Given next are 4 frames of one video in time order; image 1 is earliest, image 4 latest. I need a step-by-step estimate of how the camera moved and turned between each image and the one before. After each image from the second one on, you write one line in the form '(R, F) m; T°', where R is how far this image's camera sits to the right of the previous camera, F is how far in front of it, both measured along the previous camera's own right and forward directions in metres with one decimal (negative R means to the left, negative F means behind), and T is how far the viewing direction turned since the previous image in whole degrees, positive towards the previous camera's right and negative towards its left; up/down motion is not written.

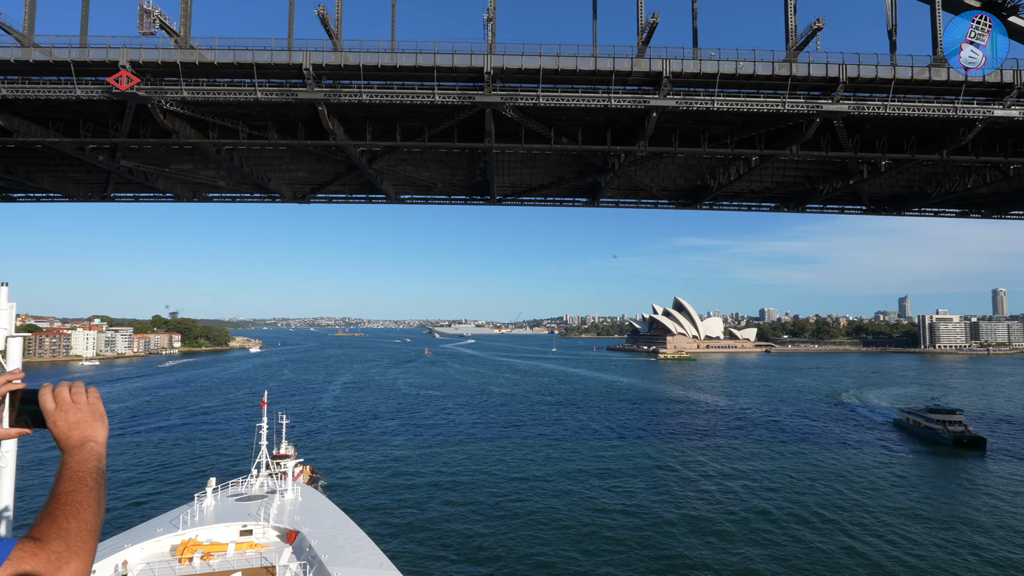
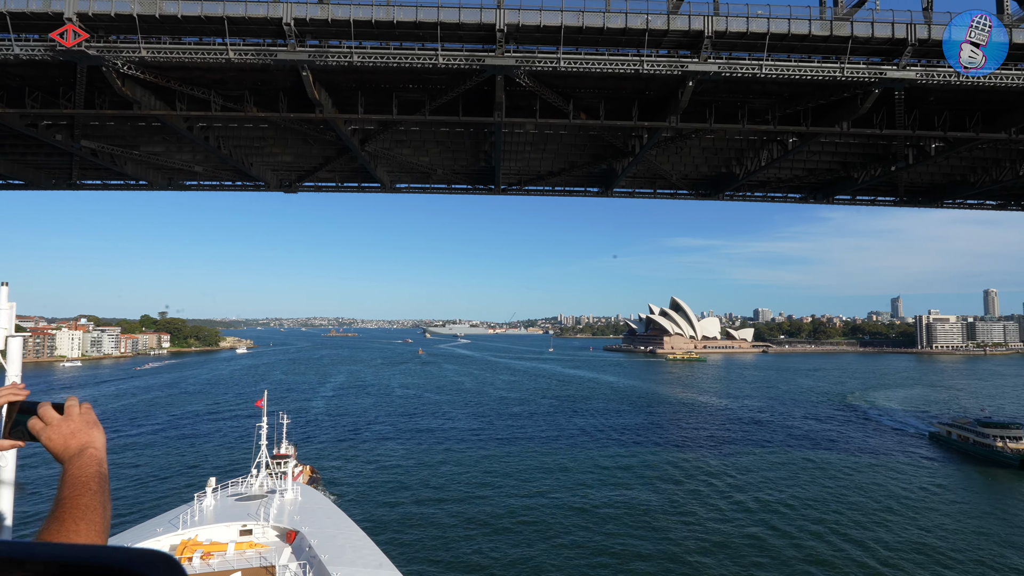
(-0.4, +1.6) m; +1°
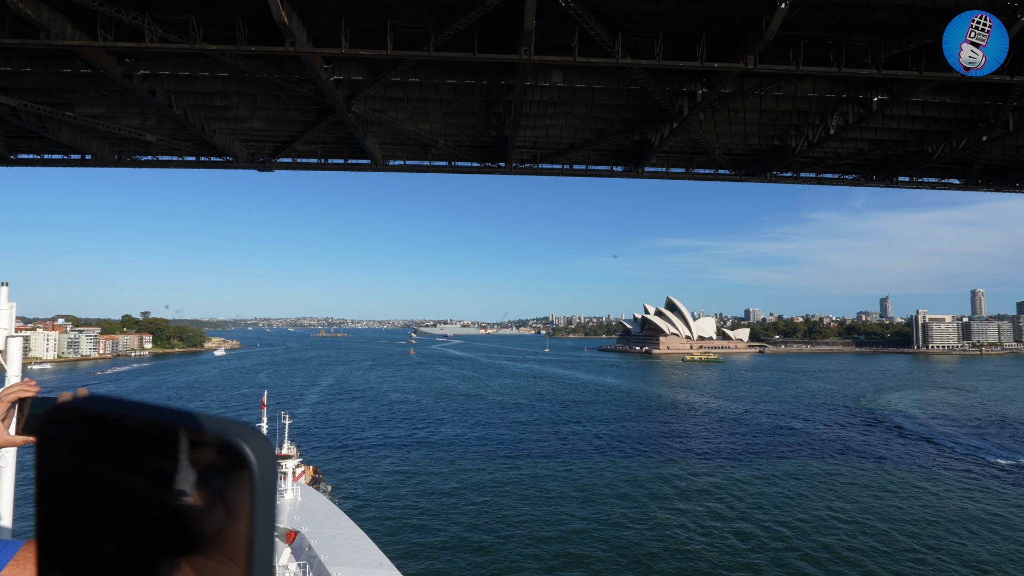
(-0.6, +2.5) m; +1°
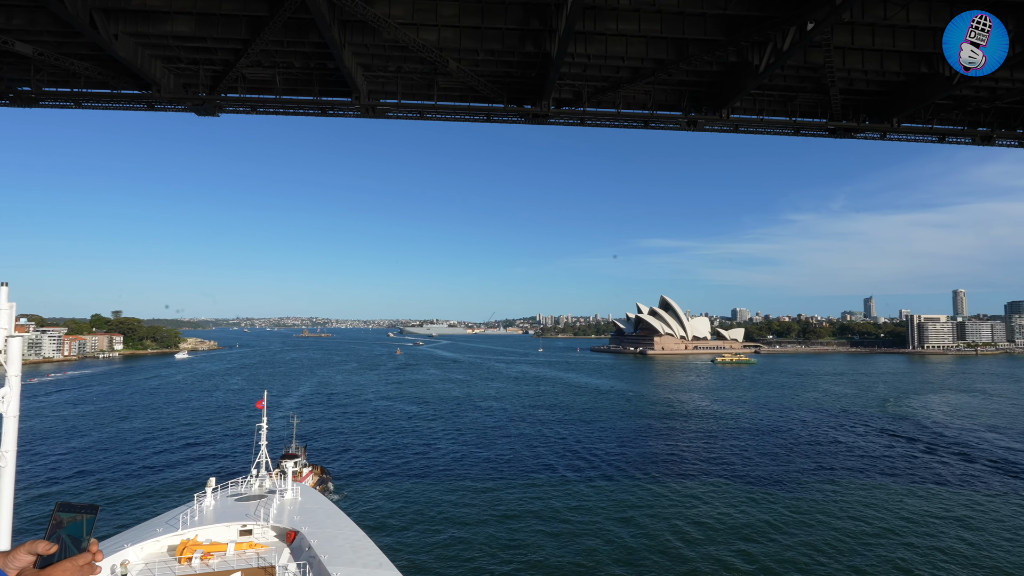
(-1.0, +4.1) m; +1°
